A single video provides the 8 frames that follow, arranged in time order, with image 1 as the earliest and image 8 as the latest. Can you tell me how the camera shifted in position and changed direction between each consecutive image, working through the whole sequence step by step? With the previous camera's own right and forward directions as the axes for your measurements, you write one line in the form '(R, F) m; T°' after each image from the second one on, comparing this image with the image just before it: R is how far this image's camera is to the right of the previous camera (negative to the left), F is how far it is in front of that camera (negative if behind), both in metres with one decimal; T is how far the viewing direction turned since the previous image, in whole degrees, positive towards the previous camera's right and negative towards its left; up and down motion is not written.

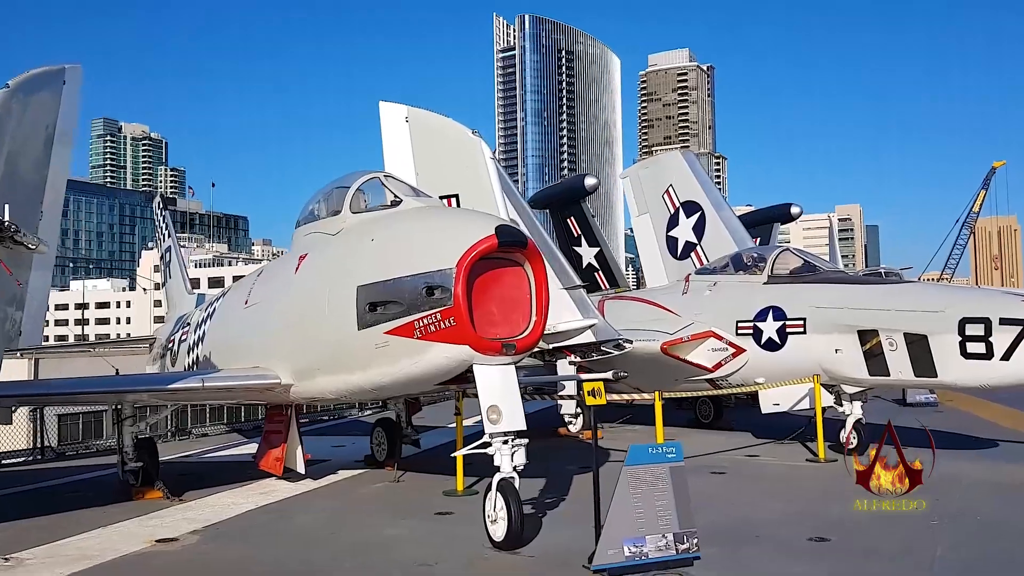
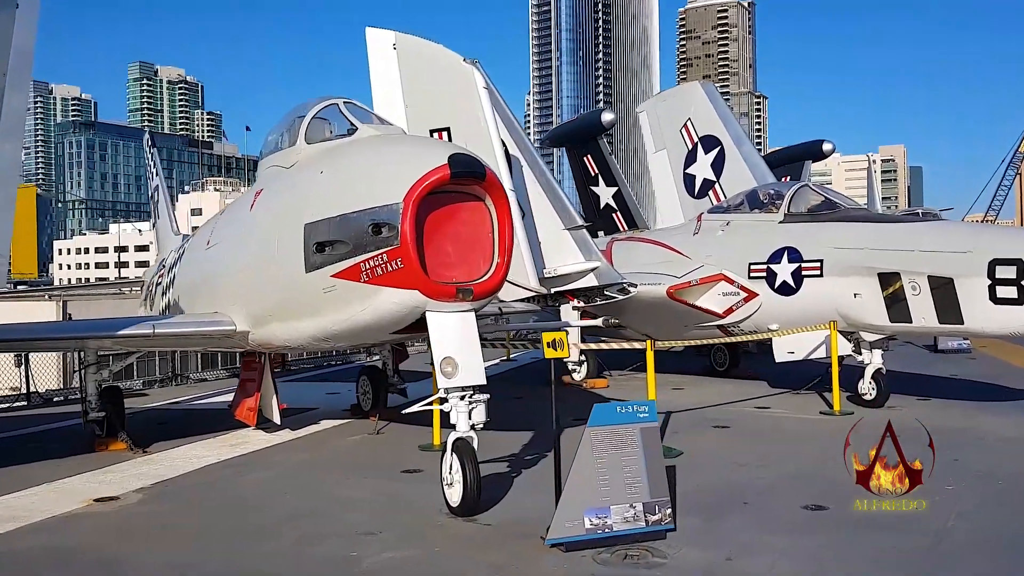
(+0.5, +0.8) m; -2°
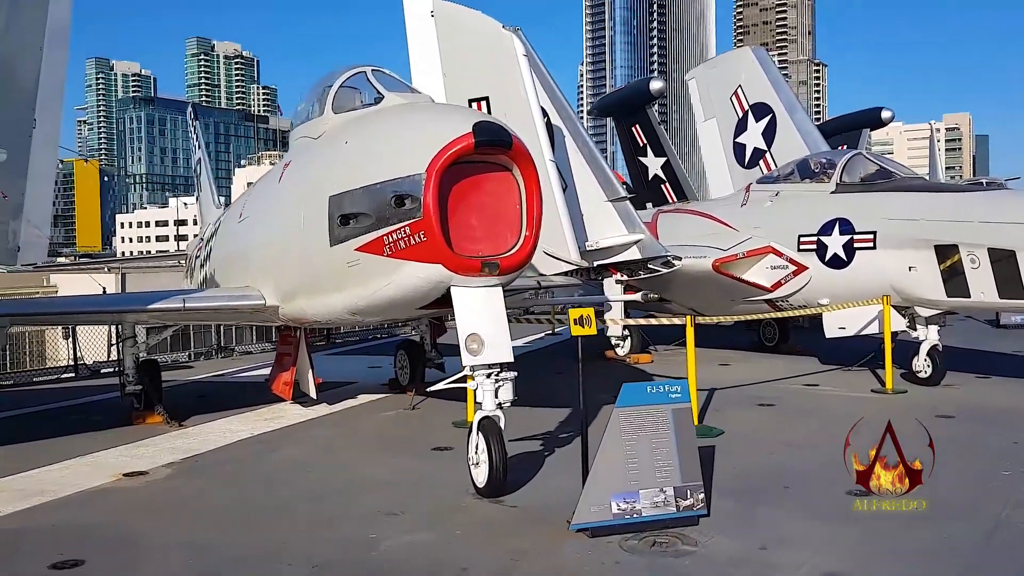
(+0.1, +0.2) m; -3°
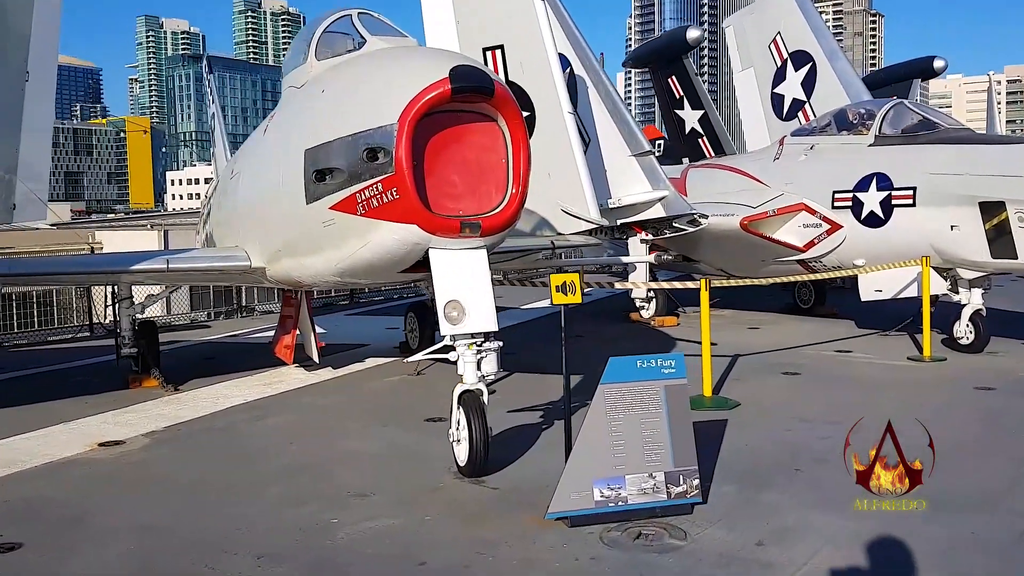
(+0.3, +0.5) m; -3°
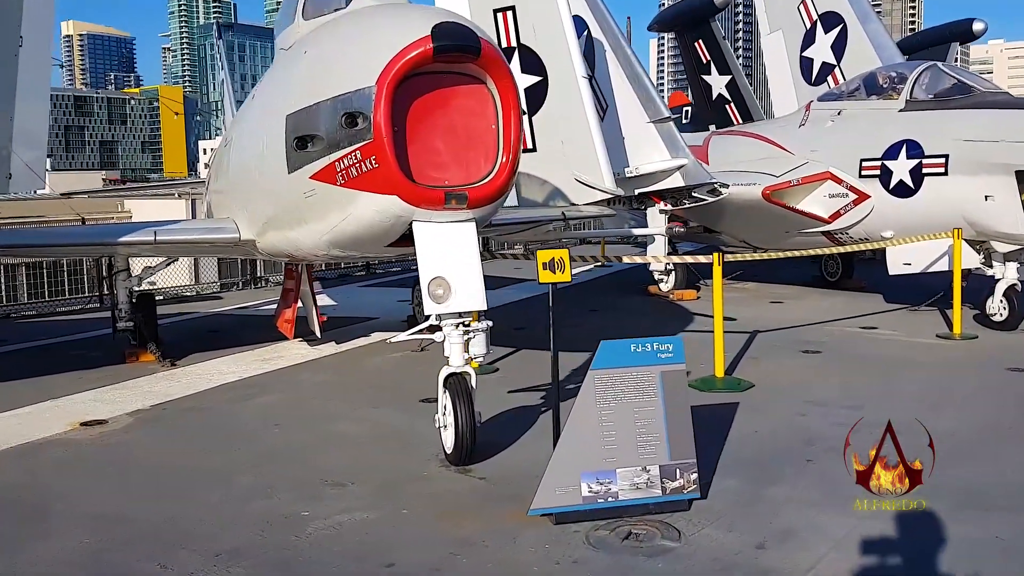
(+0.2, +0.4) m; -2°
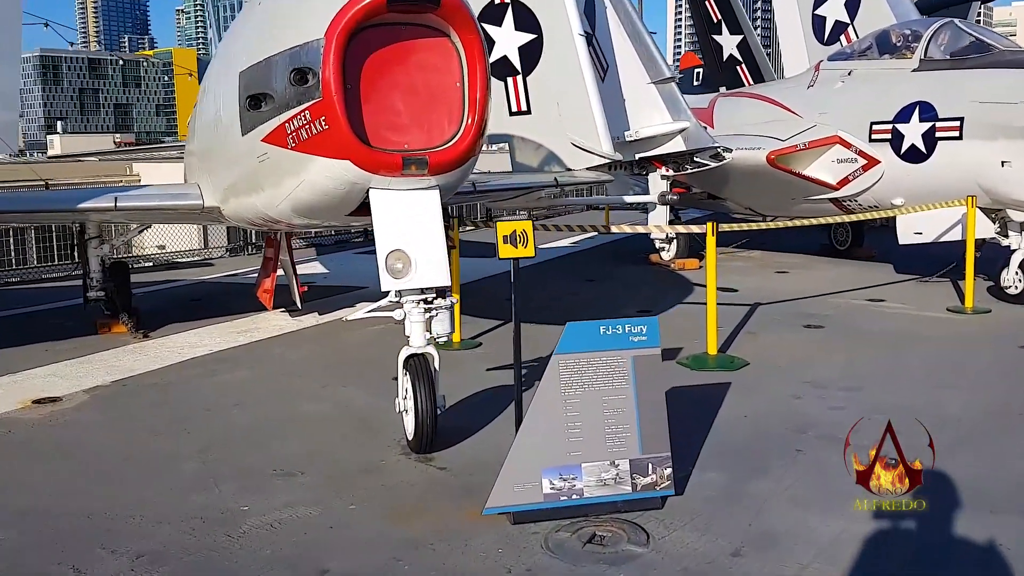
(+0.2, +0.4) m; -1°
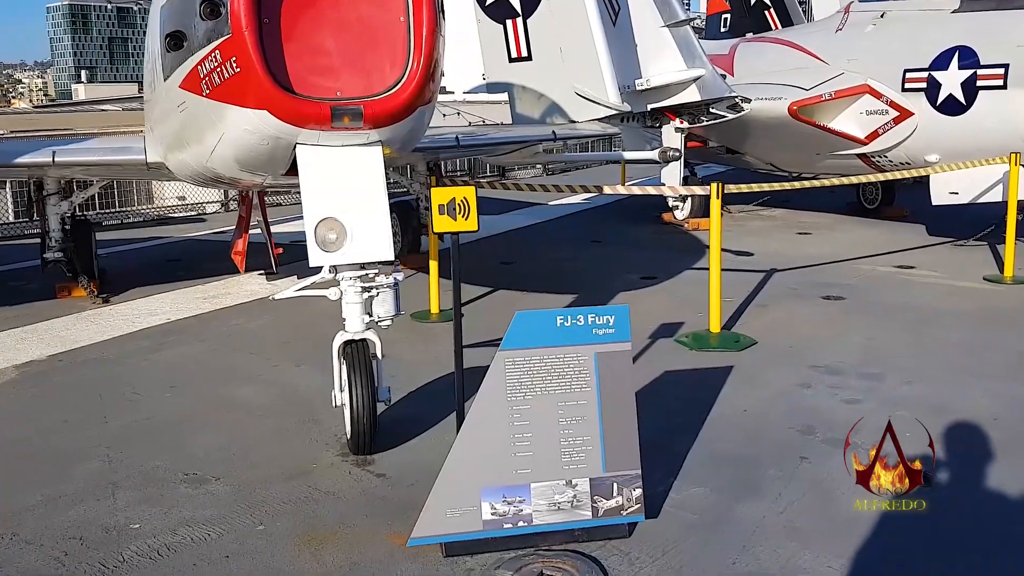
(+0.3, +0.7) m; -2°
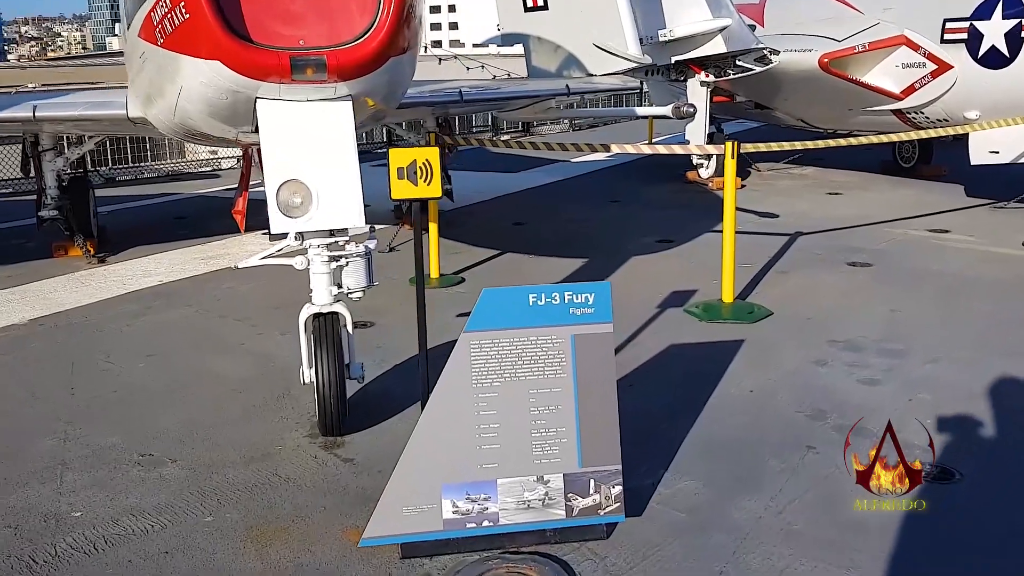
(+0.2, +0.3) m; -2°
